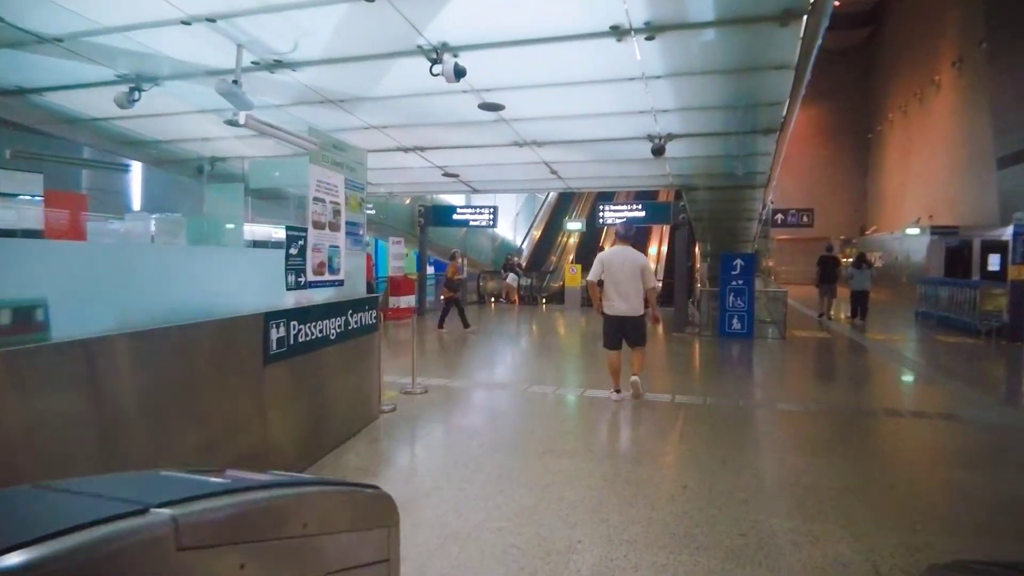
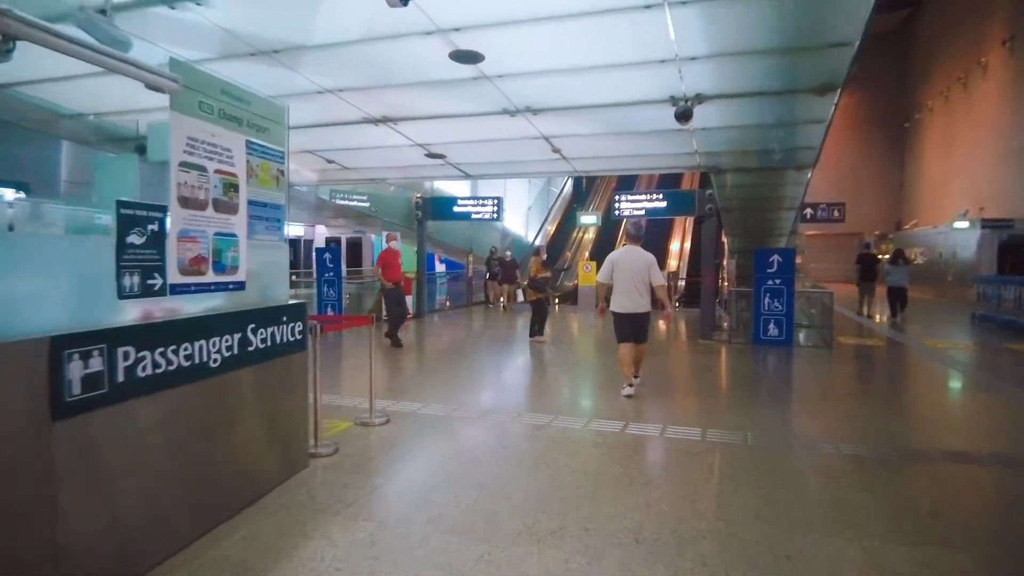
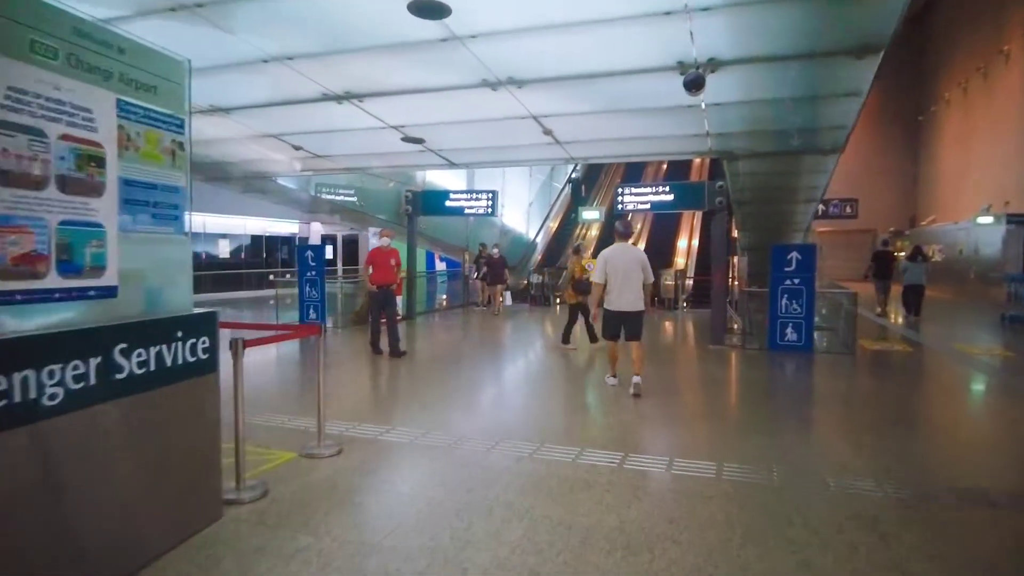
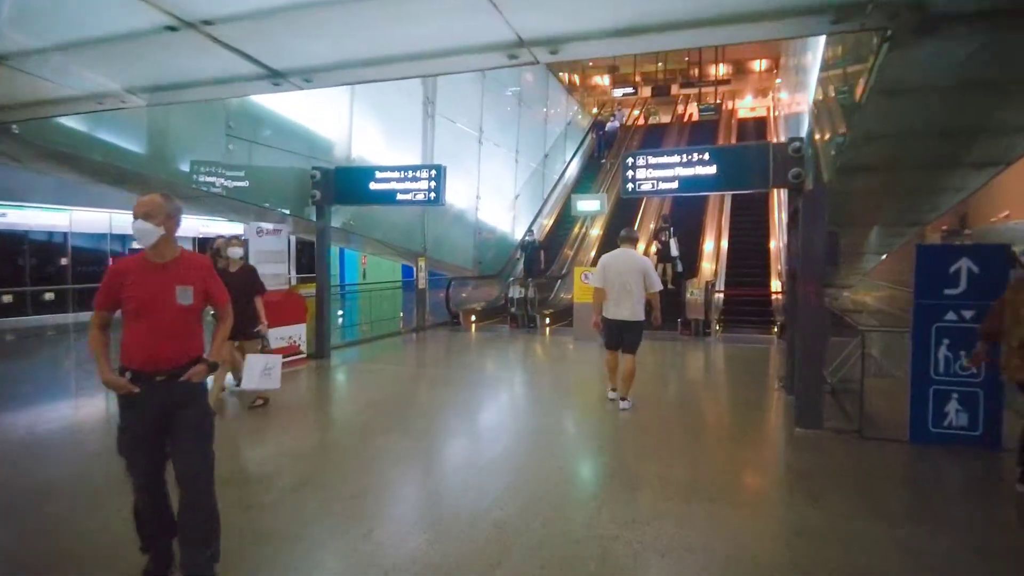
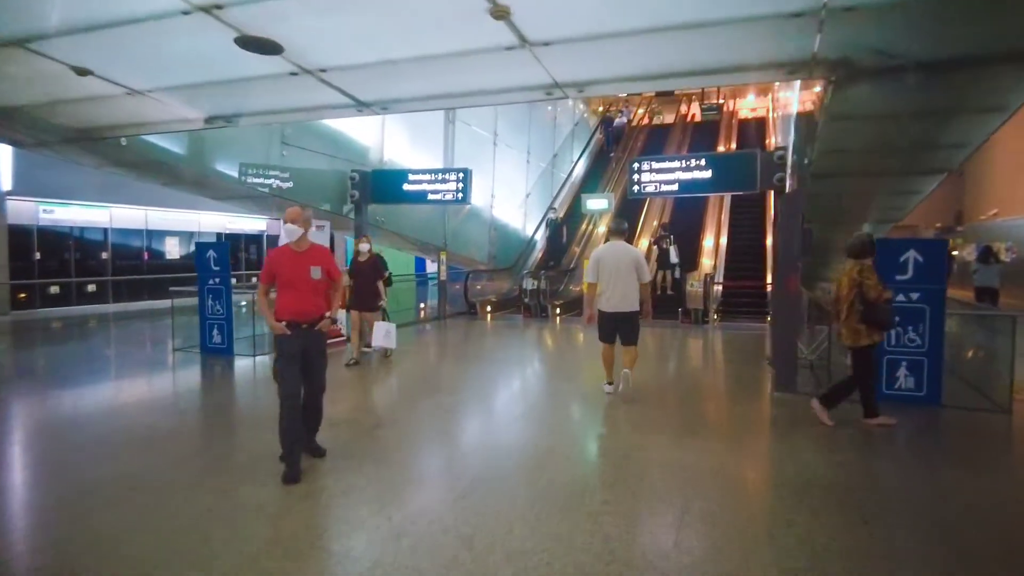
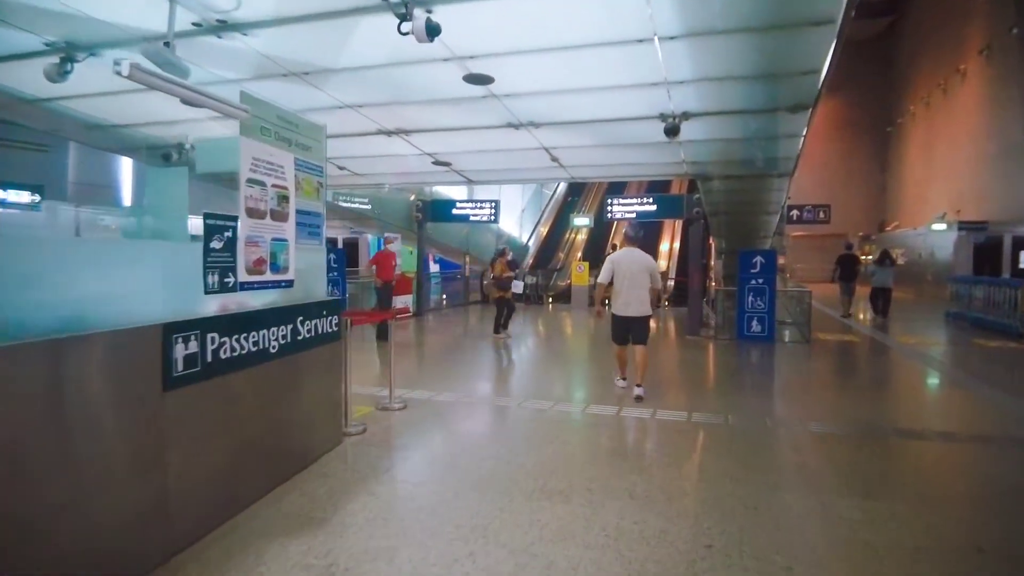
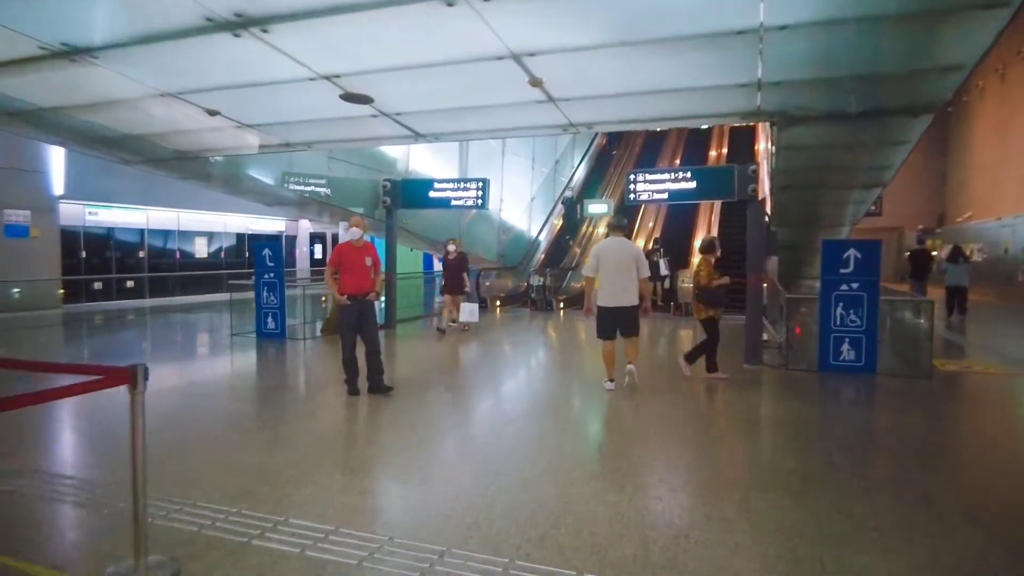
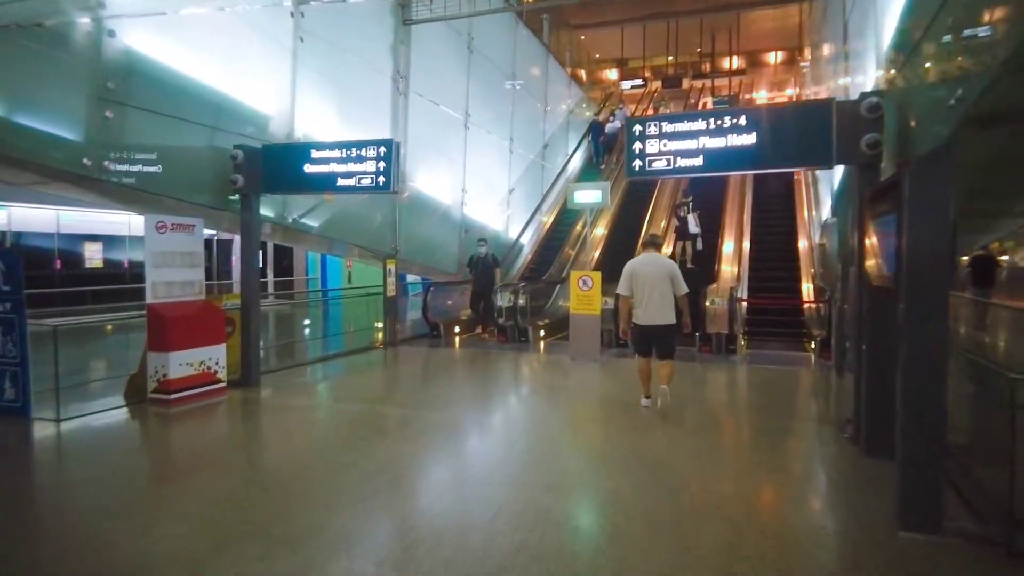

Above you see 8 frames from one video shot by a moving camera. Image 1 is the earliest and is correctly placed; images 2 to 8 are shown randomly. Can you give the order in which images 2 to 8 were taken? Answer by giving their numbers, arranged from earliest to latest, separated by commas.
6, 2, 3, 7, 5, 4, 8
